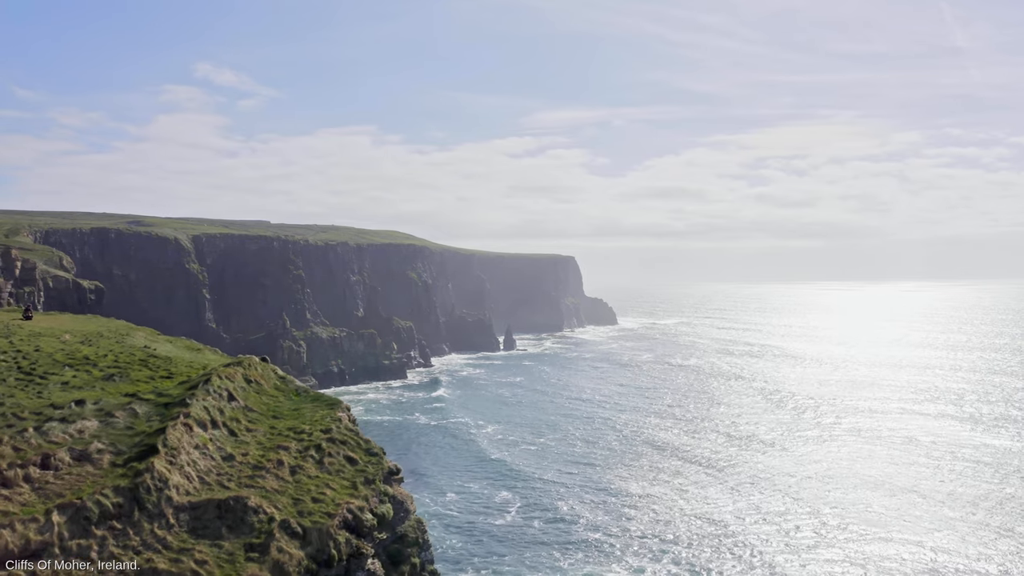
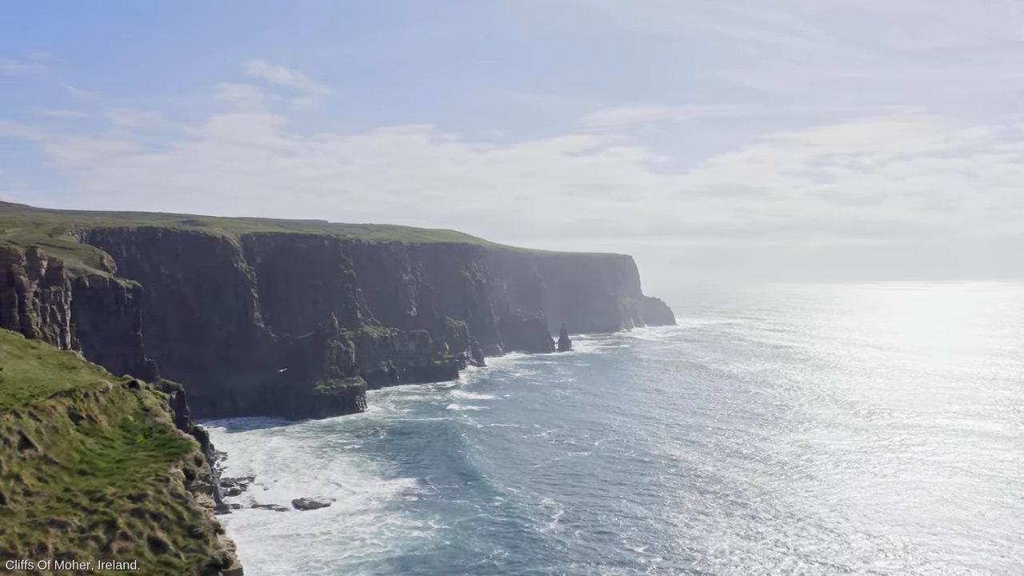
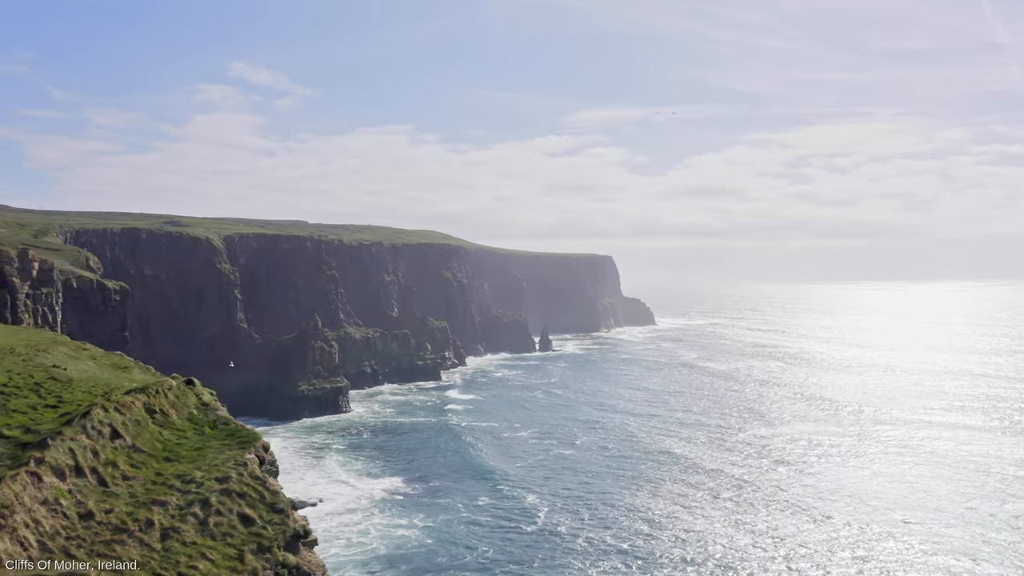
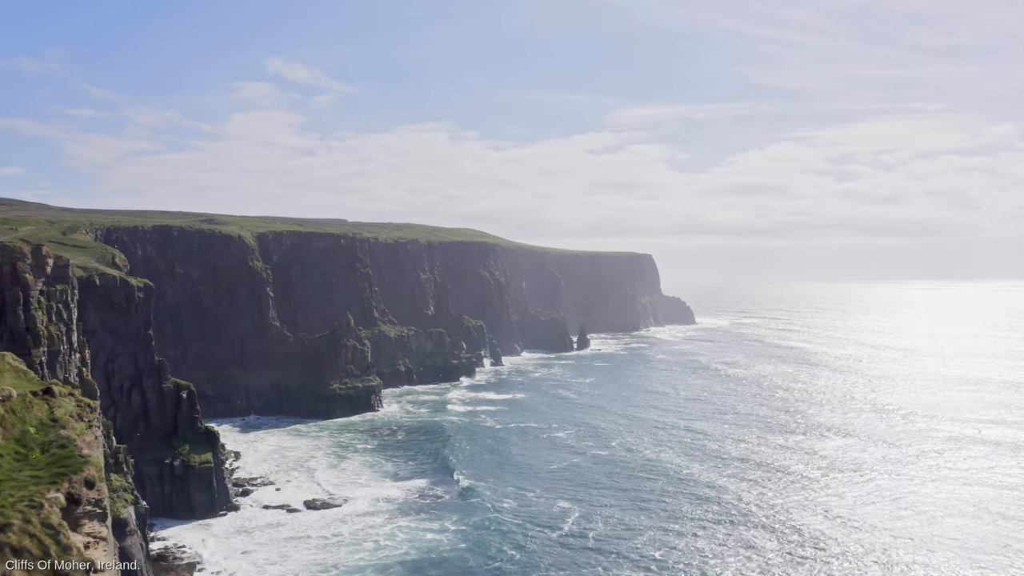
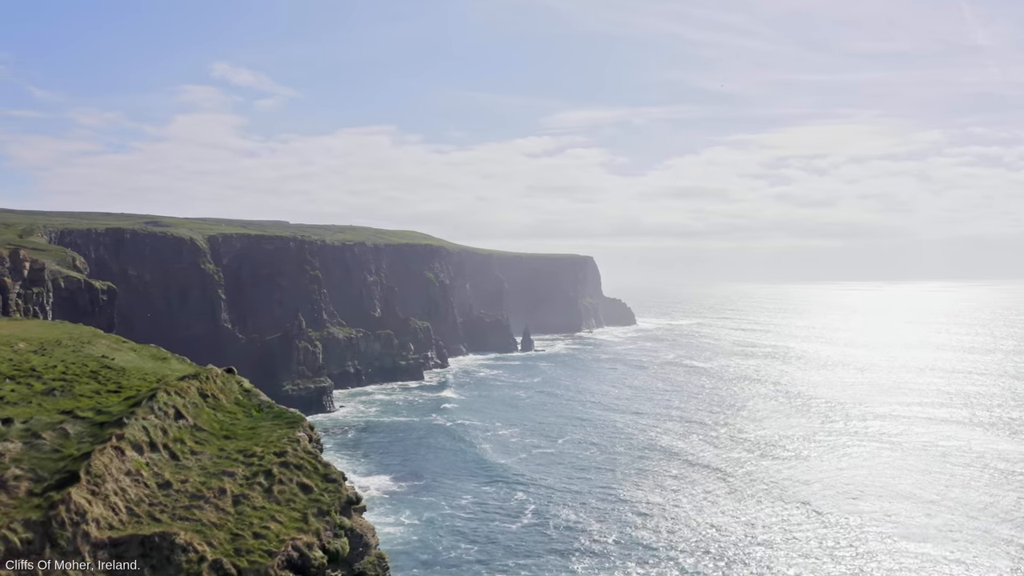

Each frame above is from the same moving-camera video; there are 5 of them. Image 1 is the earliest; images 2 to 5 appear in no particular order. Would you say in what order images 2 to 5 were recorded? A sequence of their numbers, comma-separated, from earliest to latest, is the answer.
5, 3, 2, 4
